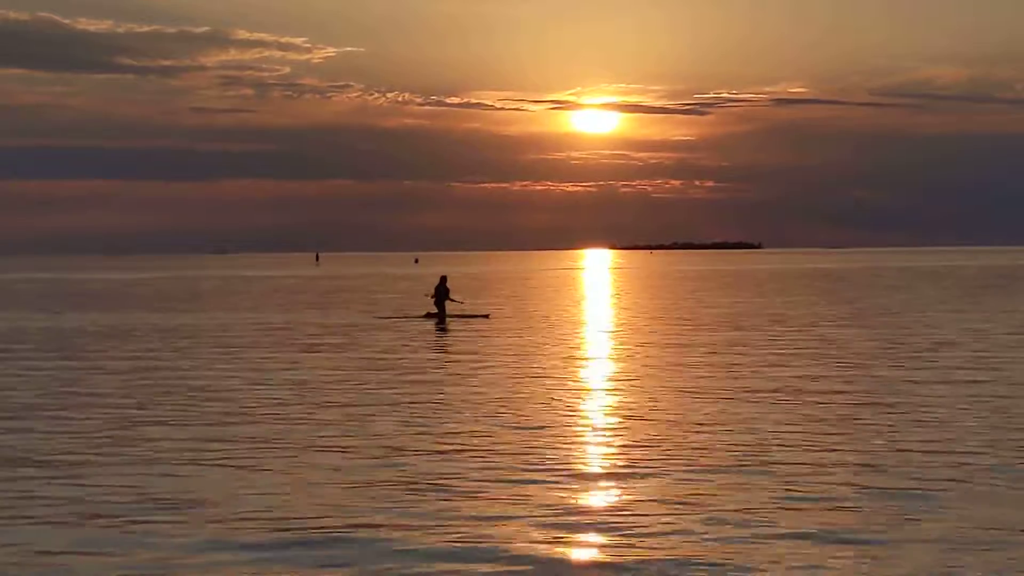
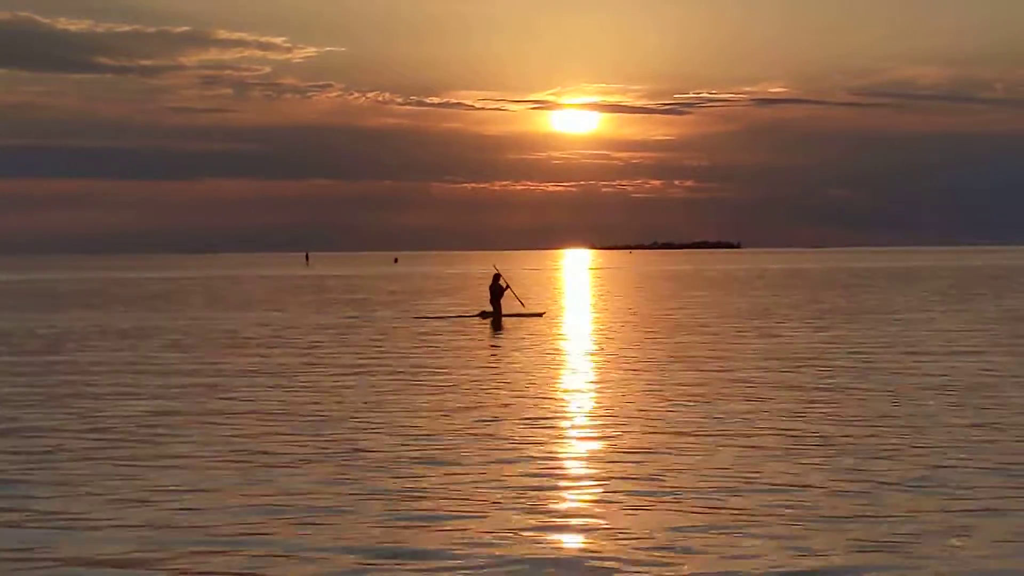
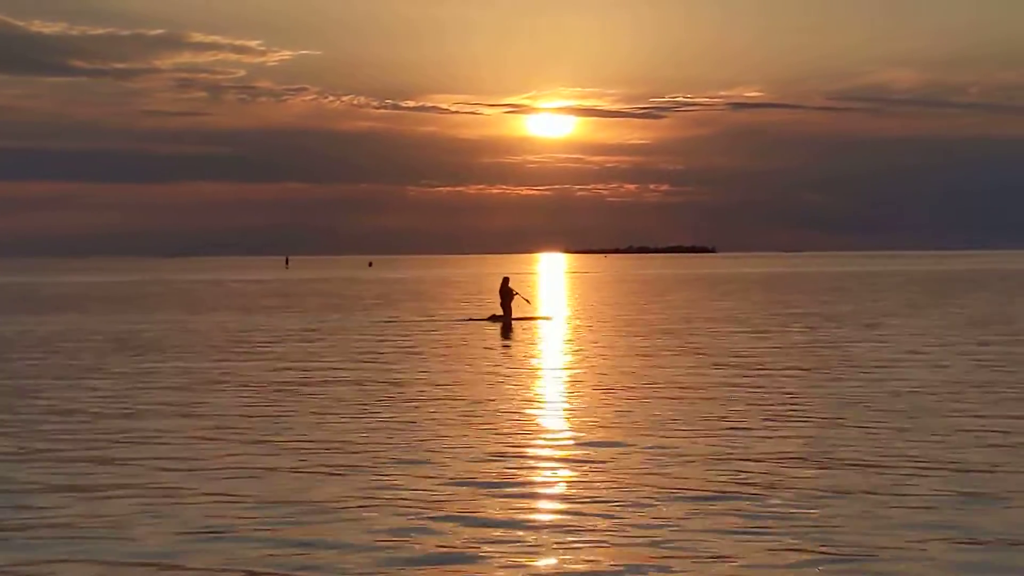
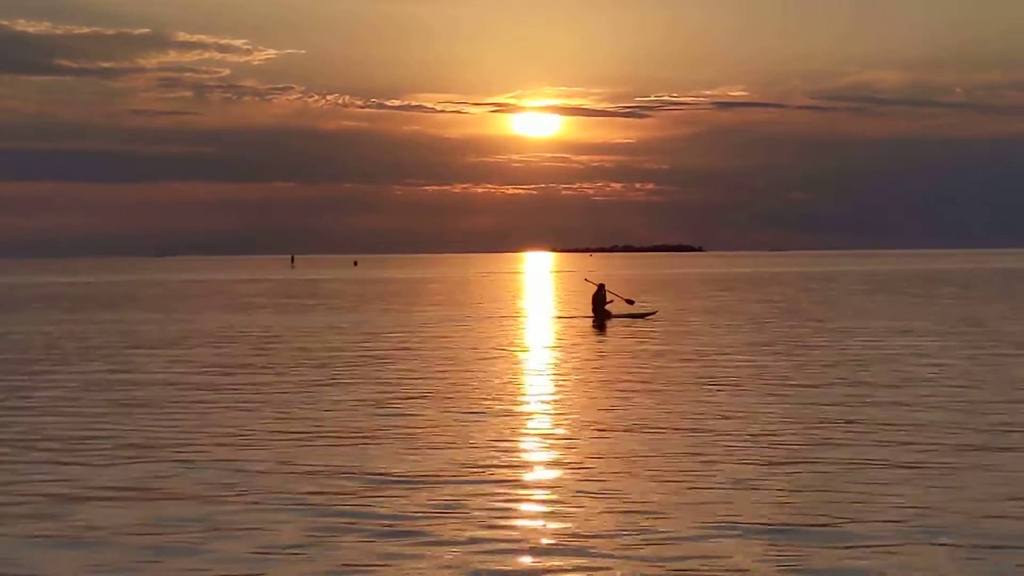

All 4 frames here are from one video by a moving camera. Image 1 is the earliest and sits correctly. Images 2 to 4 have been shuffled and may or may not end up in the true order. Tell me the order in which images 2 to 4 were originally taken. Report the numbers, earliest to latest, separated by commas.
2, 3, 4
